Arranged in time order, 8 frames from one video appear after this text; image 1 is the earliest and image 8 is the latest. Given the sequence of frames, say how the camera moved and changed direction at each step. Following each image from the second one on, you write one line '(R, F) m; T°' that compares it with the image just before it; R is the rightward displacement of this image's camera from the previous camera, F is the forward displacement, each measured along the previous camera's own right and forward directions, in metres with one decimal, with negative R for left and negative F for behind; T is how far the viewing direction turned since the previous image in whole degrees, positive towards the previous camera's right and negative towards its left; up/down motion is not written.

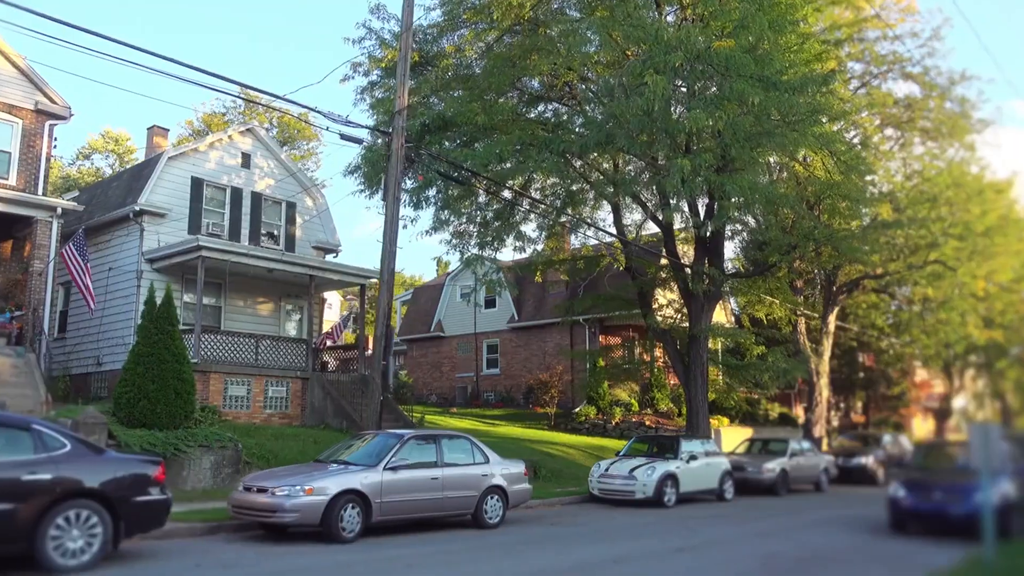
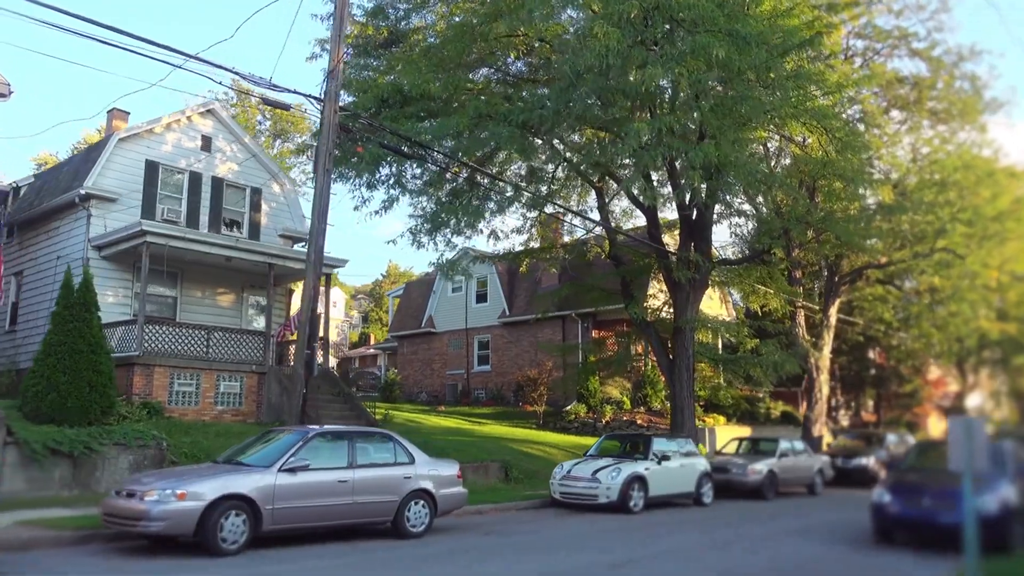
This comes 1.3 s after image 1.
(+1.1, +1.4) m; -1°
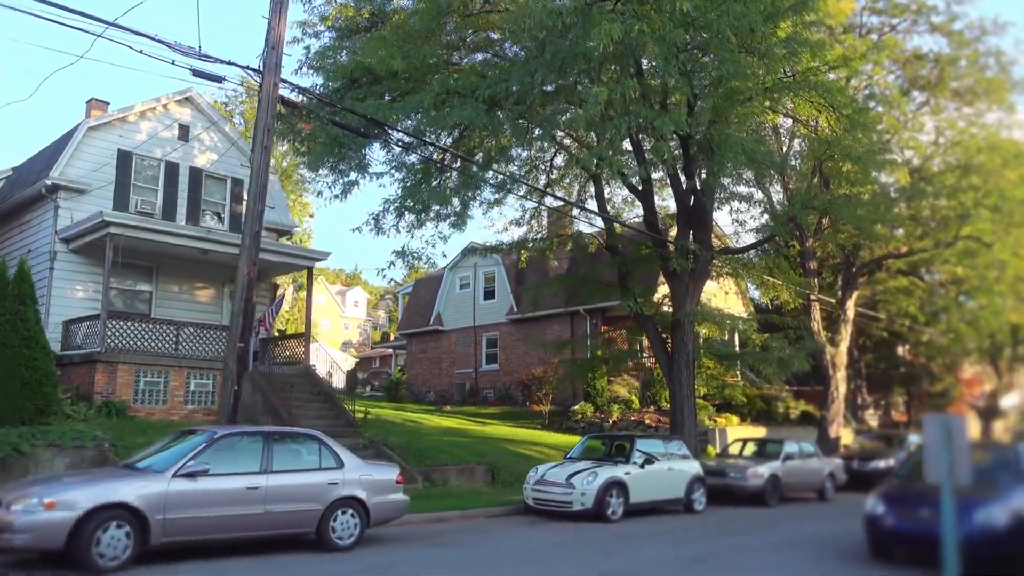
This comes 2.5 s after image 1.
(+1.0, +1.2) m; -2°
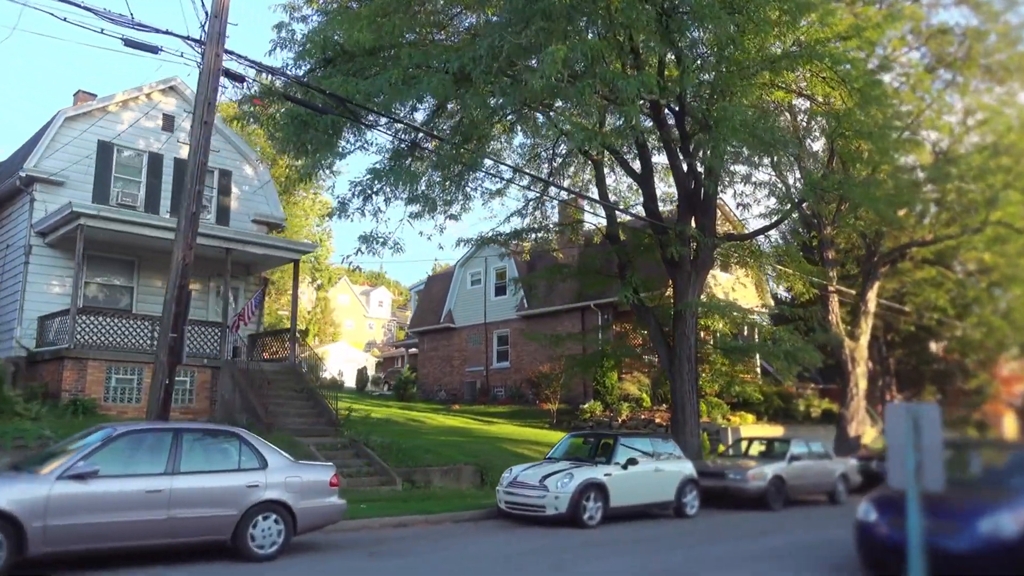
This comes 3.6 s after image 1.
(+0.9, +1.0) m; -2°
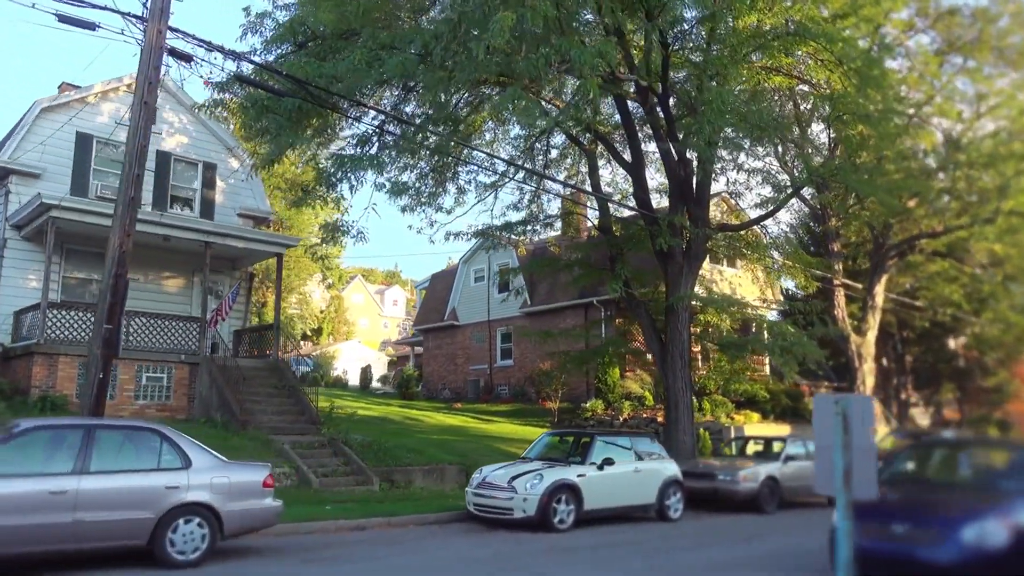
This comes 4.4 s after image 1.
(+0.7, +0.7) m; -1°
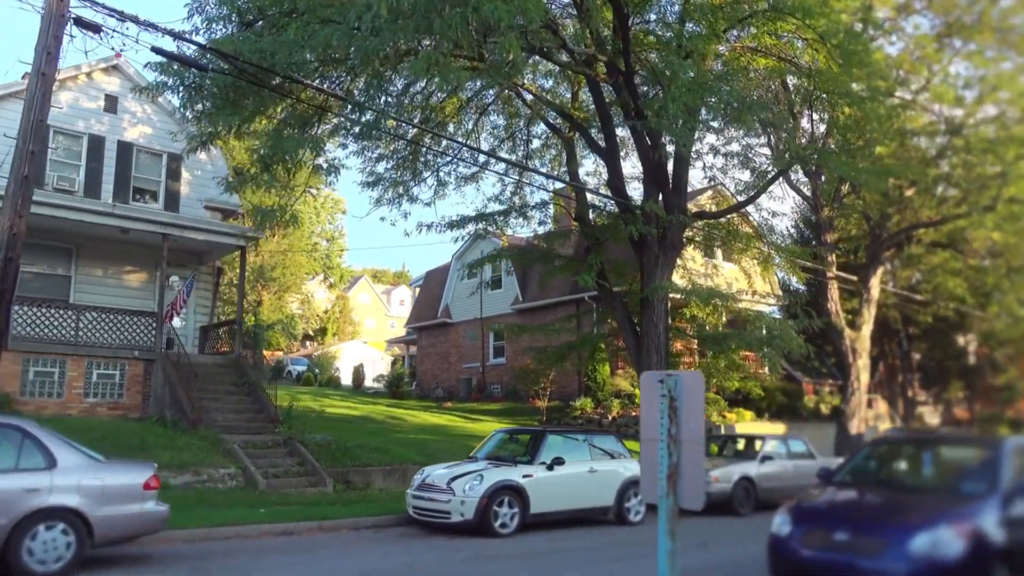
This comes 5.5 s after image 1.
(+1.0, +0.9) m; -1°
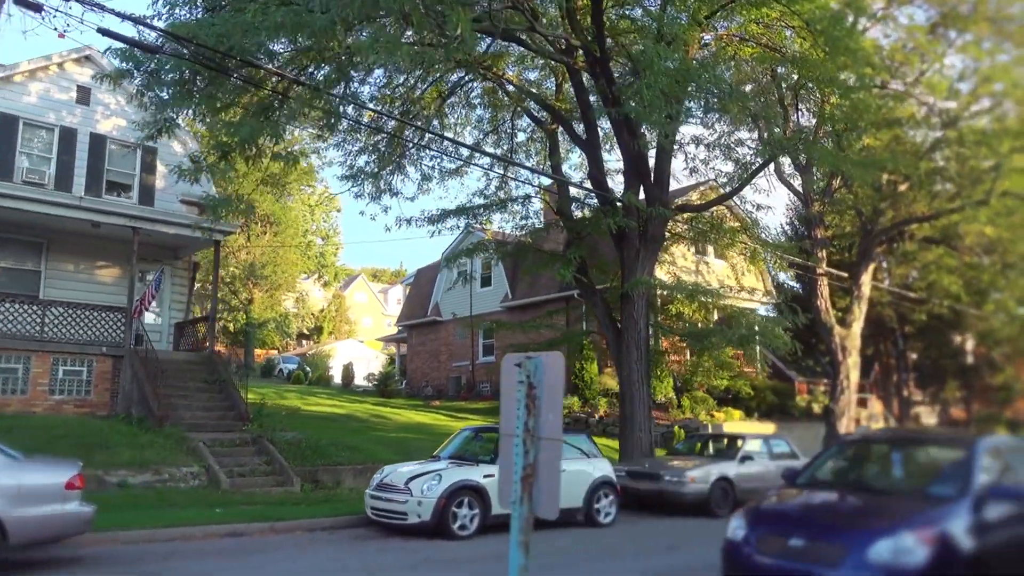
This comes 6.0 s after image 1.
(+0.5, +0.4) m; 0°
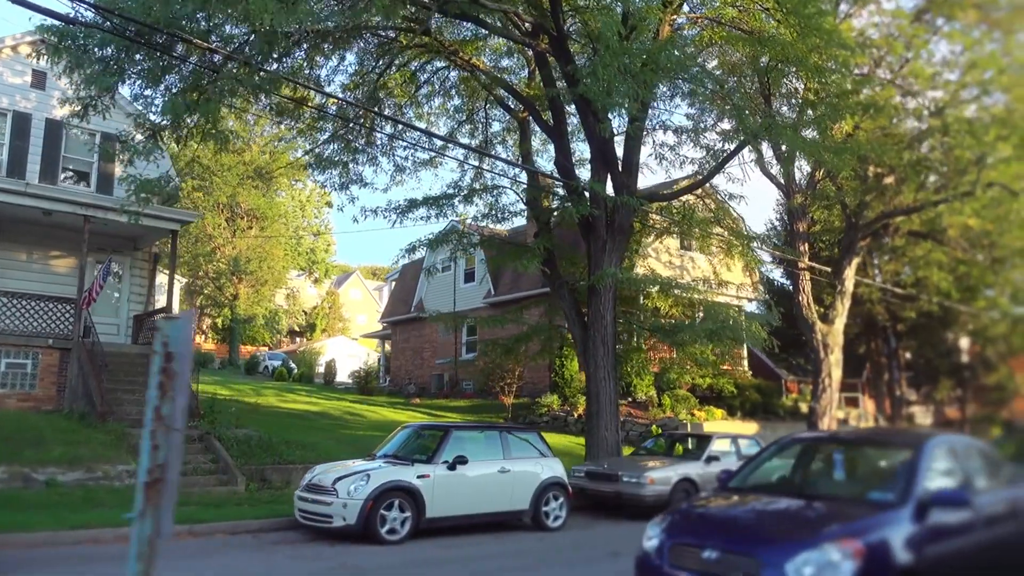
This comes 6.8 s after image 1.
(+0.7, +0.7) m; 0°
